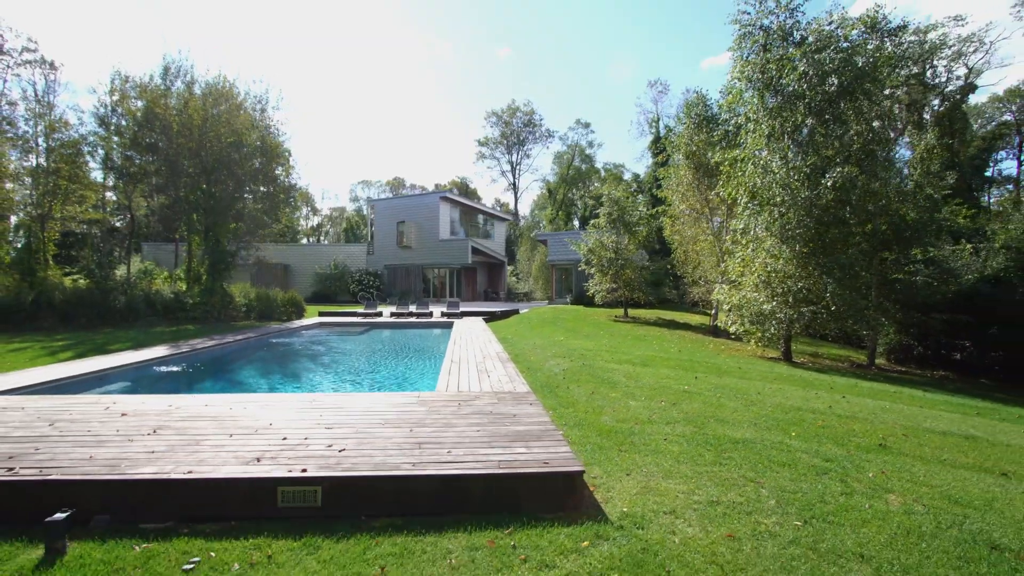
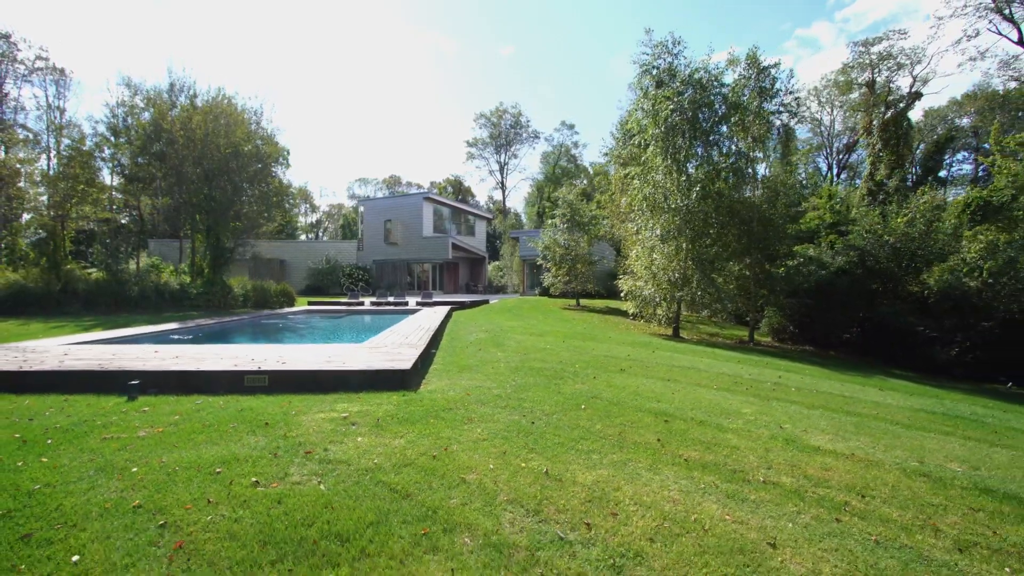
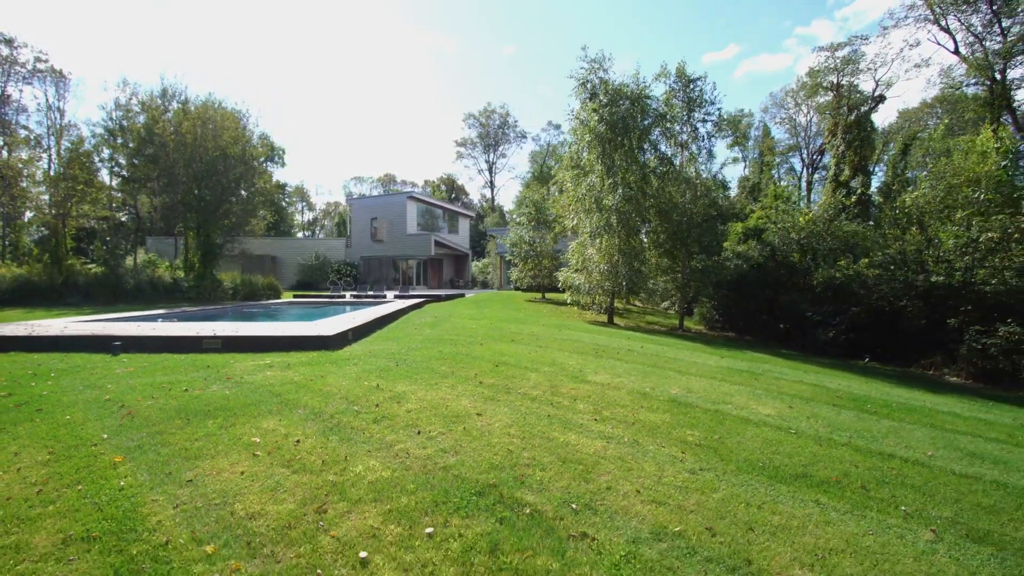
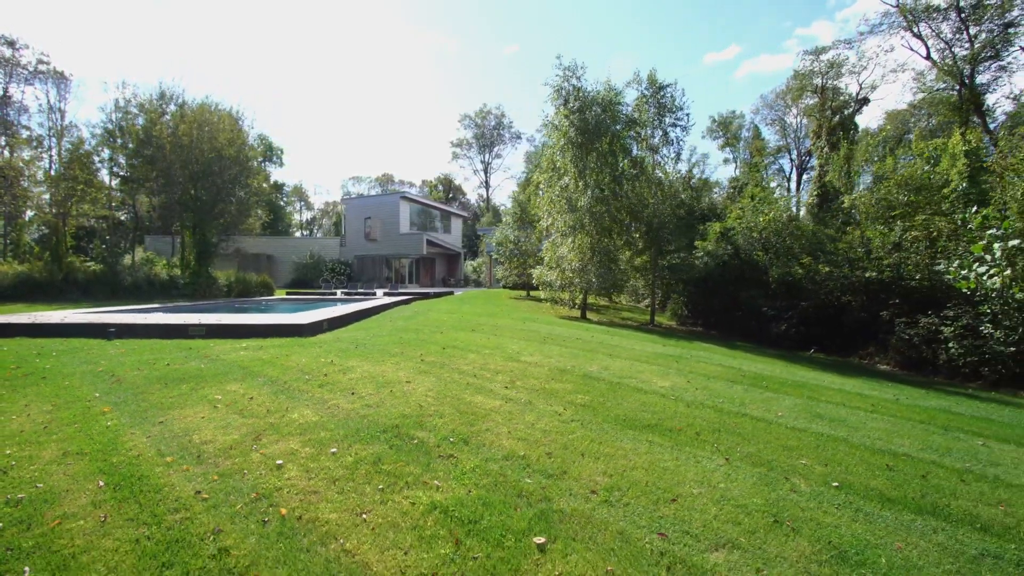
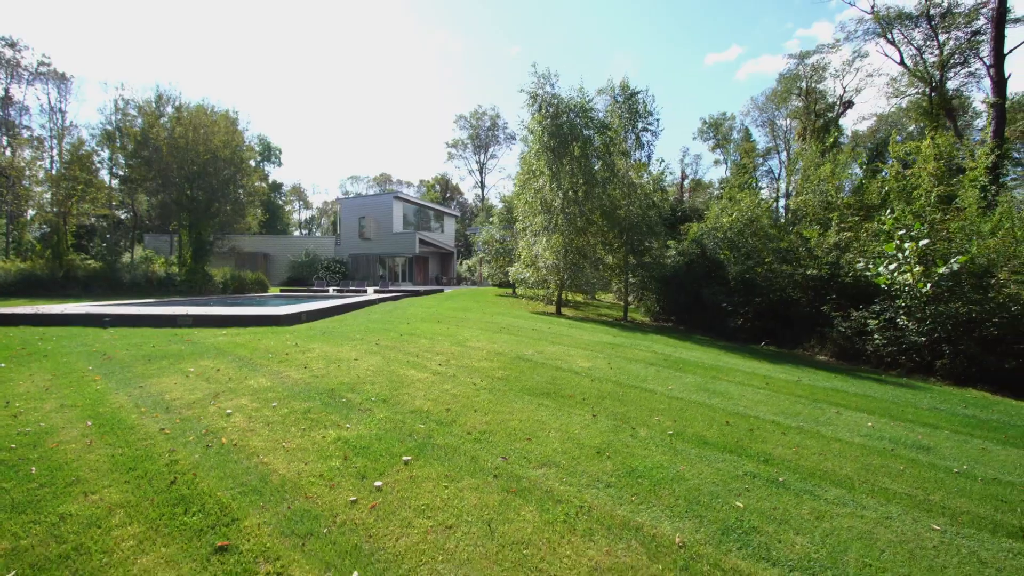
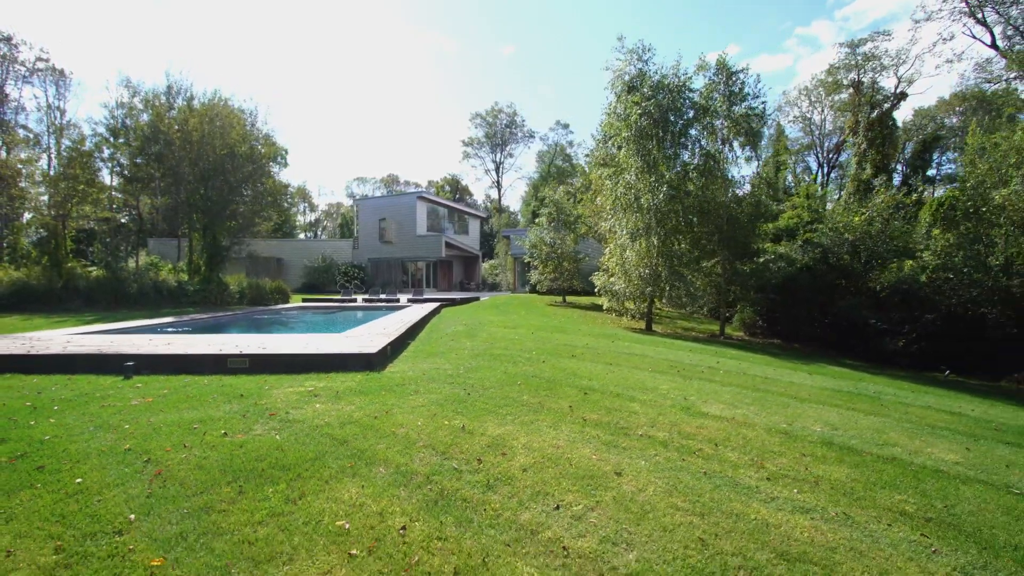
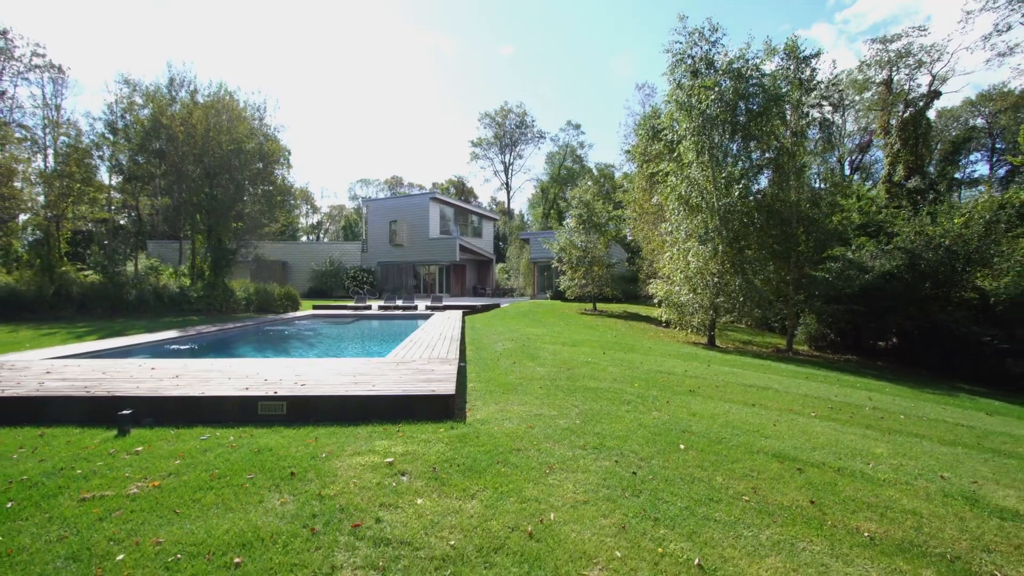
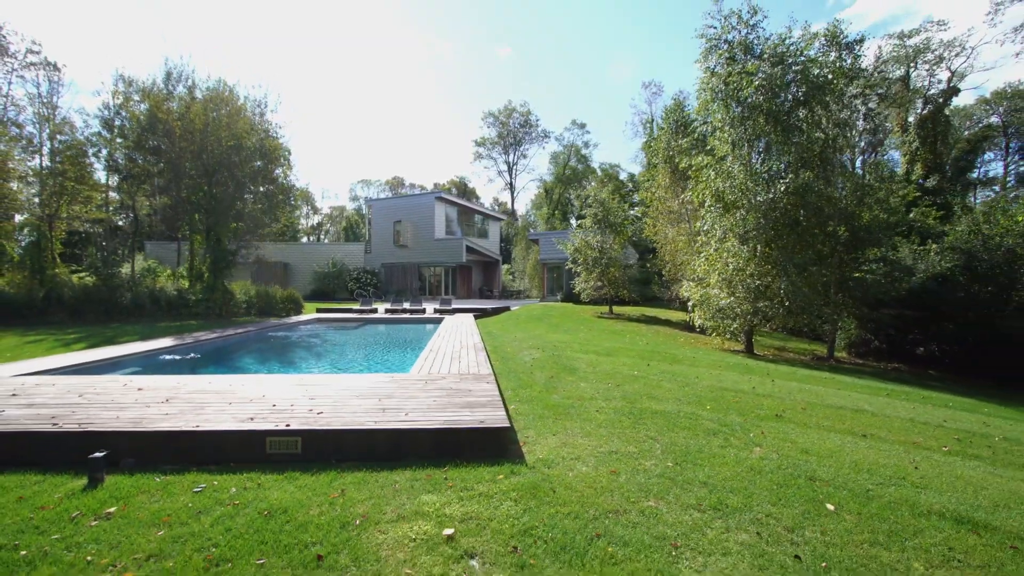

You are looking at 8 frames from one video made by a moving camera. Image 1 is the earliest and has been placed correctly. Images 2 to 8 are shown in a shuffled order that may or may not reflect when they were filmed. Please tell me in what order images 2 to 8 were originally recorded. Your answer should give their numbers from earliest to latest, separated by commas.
8, 7, 2, 6, 3, 4, 5
